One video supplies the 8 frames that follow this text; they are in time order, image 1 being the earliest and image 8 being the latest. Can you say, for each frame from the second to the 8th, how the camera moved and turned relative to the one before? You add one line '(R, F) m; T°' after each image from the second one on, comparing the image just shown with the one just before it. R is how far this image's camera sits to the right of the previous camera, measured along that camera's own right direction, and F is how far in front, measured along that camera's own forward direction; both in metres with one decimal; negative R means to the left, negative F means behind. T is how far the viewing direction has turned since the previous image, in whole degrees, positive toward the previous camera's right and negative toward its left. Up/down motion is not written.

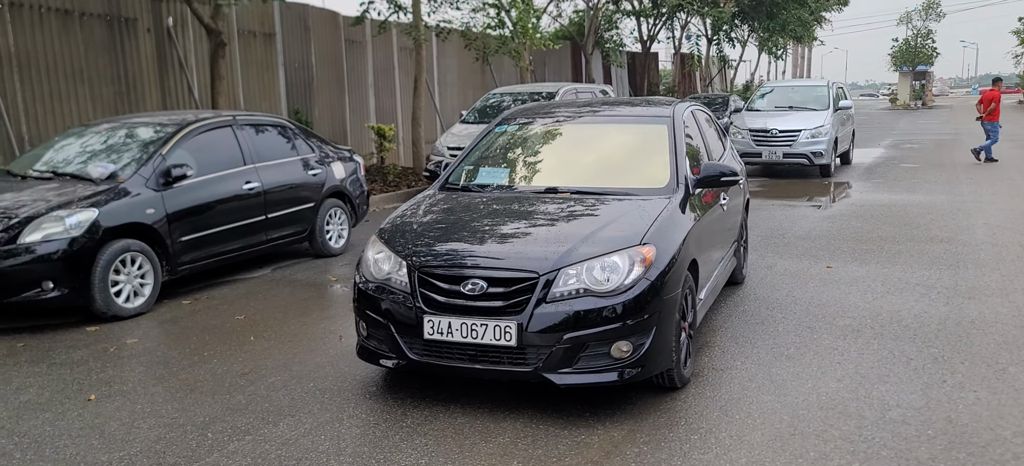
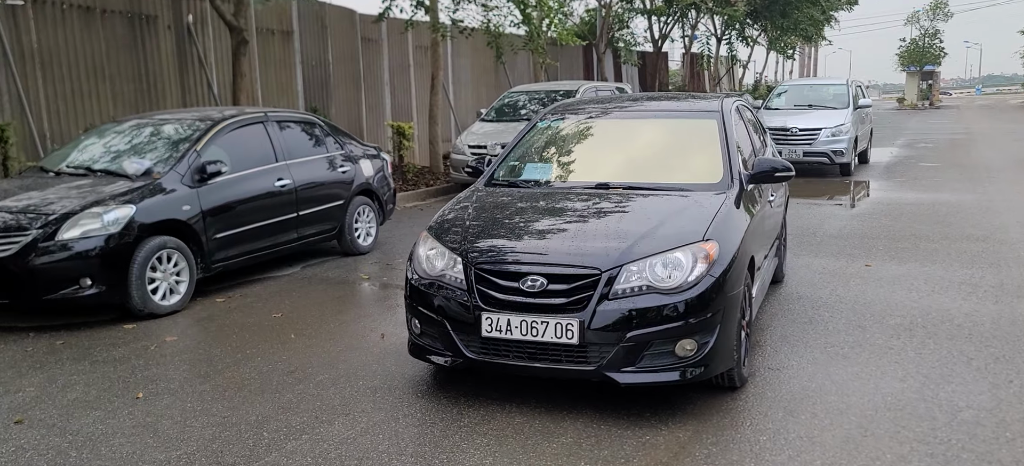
(-0.3, +0.1) m; 0°
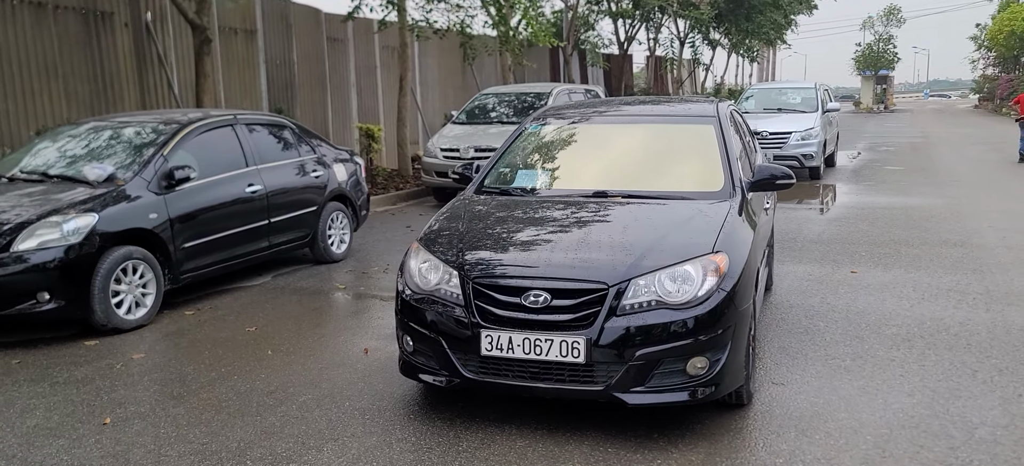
(-0.2, +0.2) m; +3°
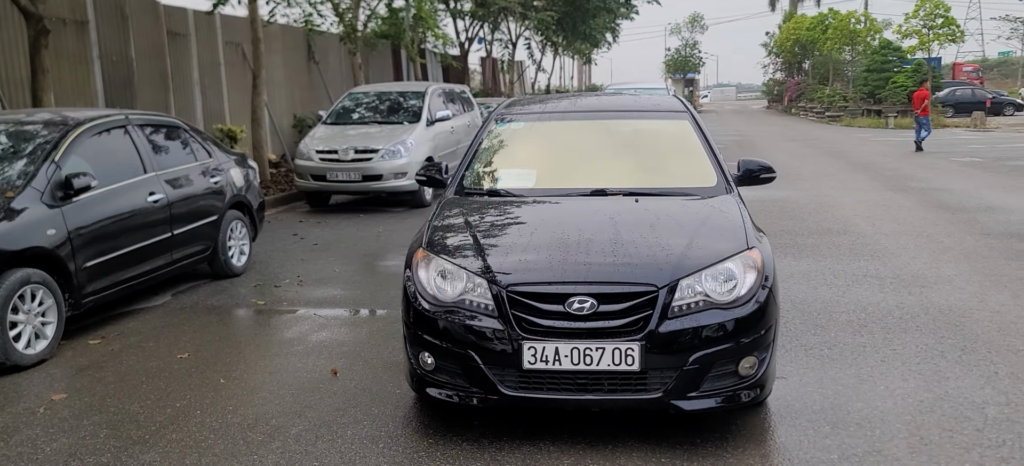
(-0.9, +0.3) m; +13°
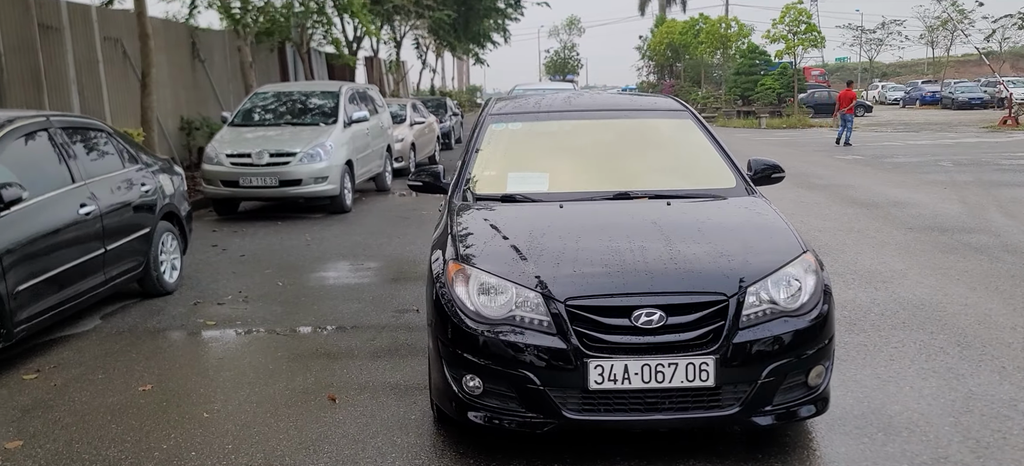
(-0.7, +0.3) m; +9°
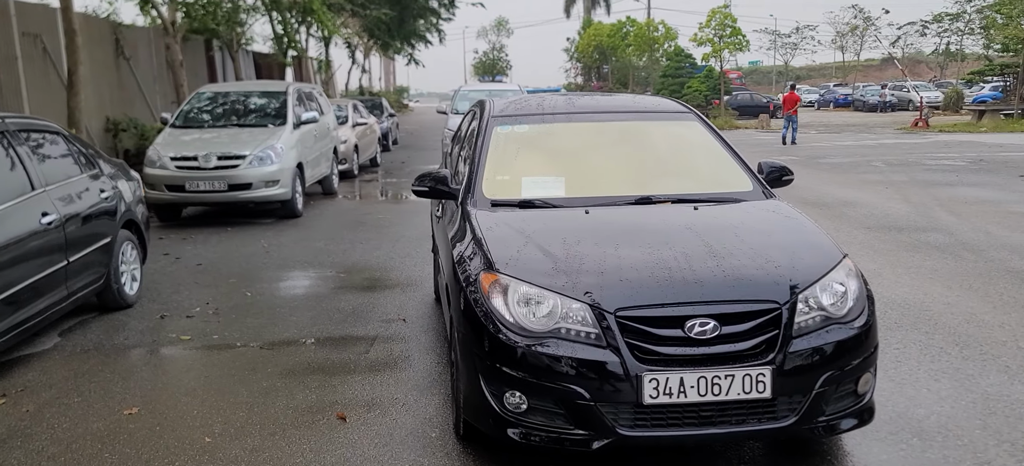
(-0.5, +0.2) m; +5°
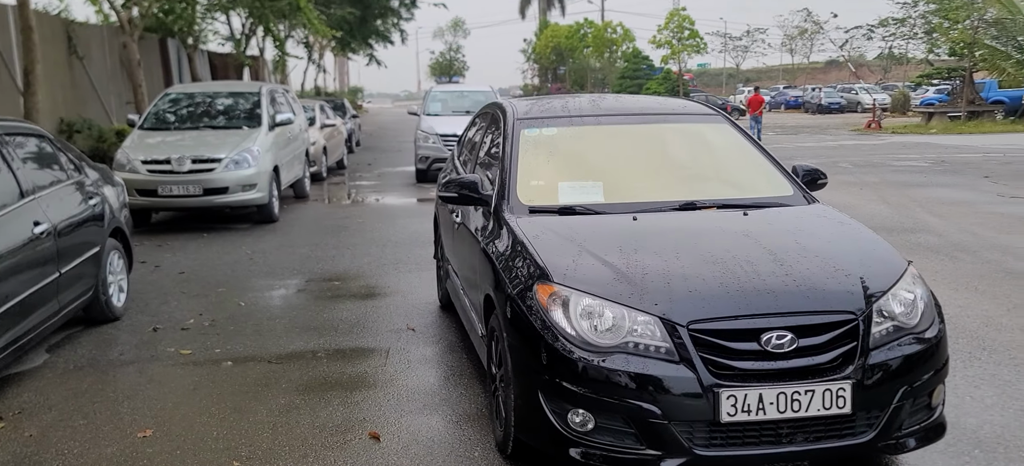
(-0.4, +0.2) m; +3°
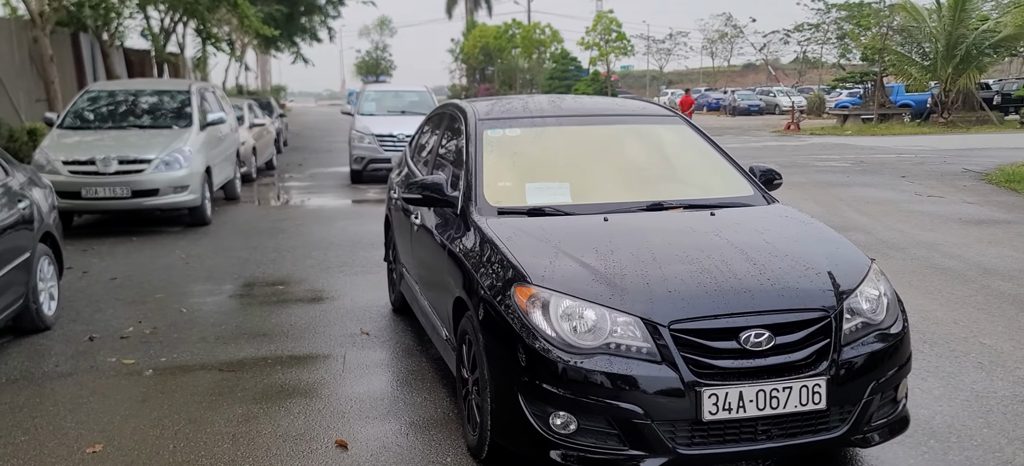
(-0.2, 0.0) m; +5°
